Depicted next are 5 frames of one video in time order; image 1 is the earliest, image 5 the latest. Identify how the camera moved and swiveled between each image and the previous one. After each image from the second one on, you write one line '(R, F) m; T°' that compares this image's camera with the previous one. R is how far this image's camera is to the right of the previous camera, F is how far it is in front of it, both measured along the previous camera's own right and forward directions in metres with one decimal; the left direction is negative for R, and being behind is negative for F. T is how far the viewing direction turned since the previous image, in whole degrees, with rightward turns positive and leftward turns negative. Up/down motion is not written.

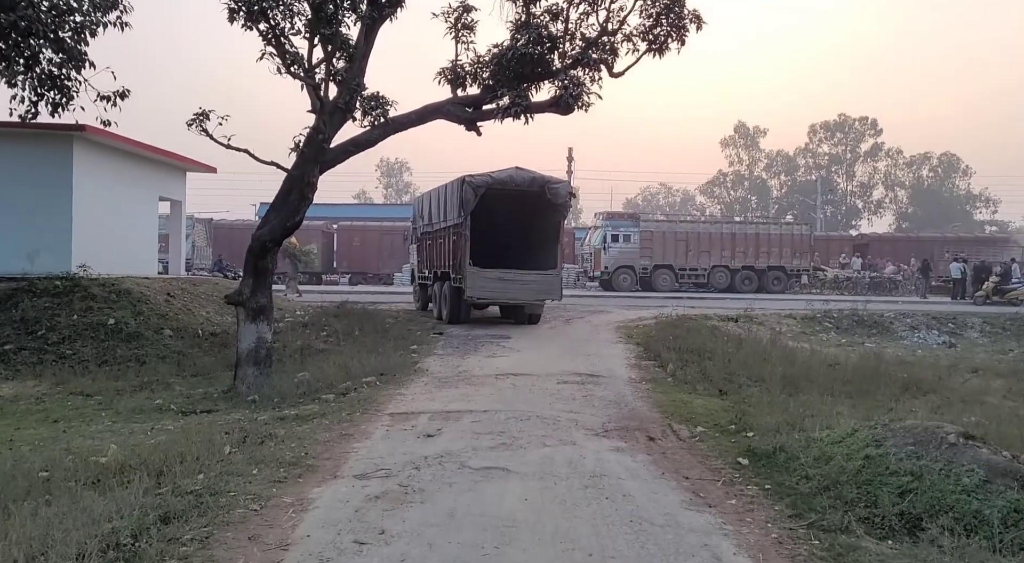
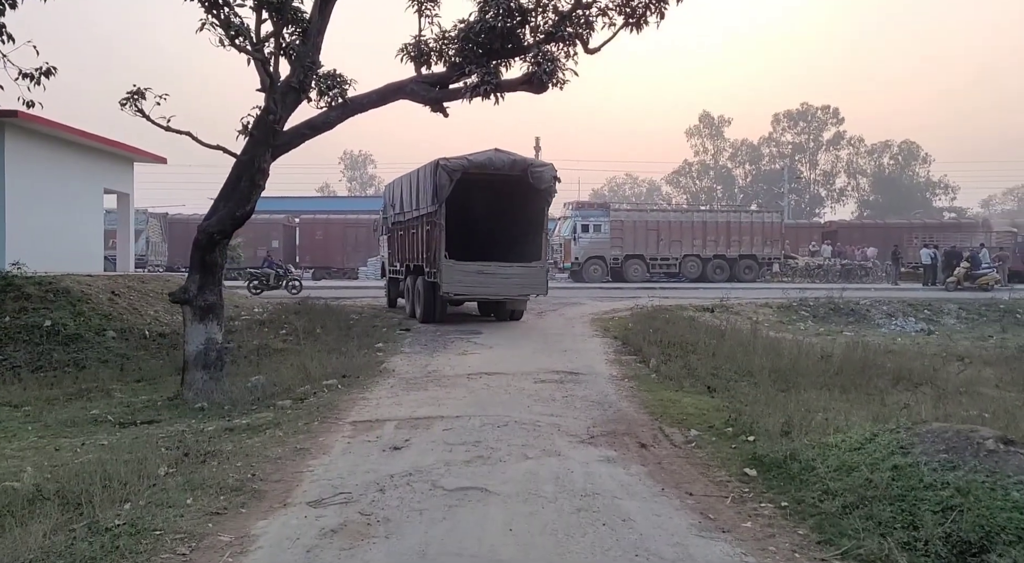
(-0.1, +0.8) m; +2°
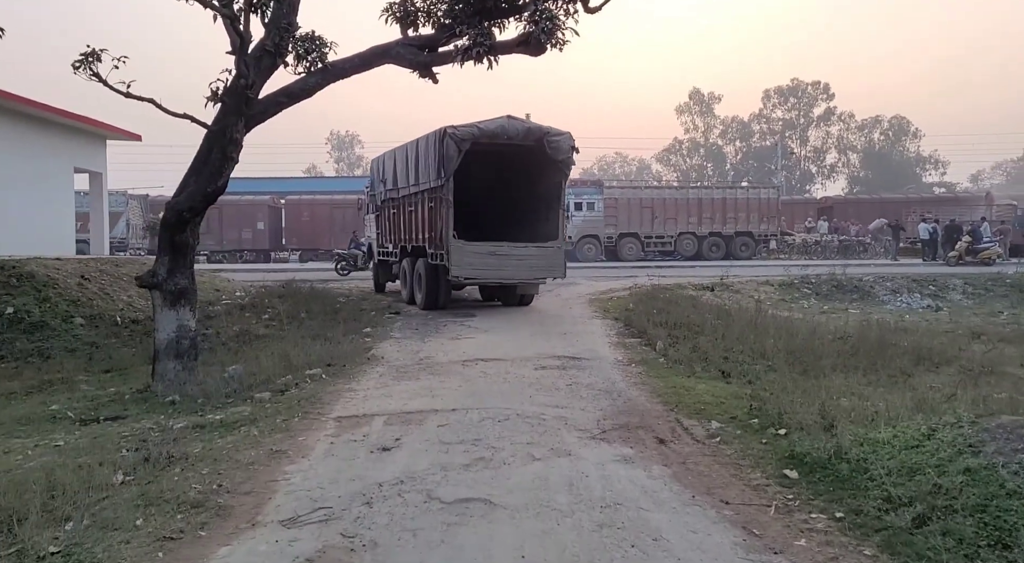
(-0.1, +0.8) m; +1°
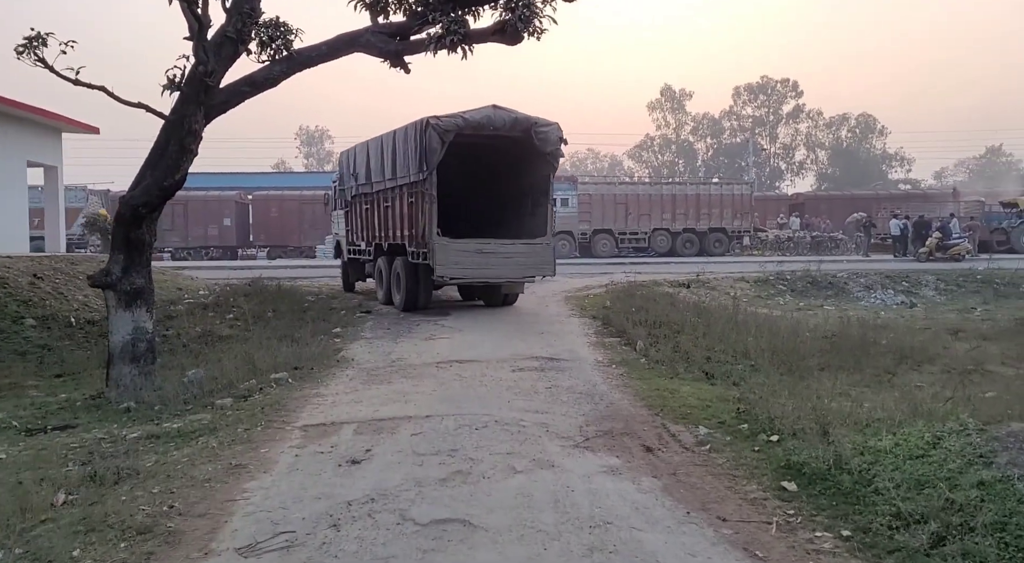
(0.0, +0.4) m; +2°
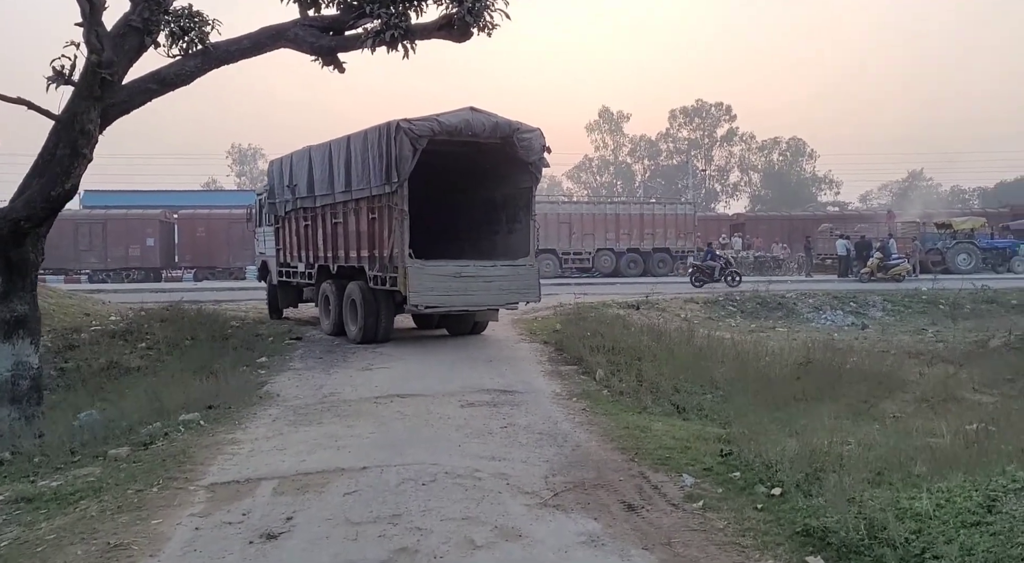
(-0.1, +1.0) m; +4°
